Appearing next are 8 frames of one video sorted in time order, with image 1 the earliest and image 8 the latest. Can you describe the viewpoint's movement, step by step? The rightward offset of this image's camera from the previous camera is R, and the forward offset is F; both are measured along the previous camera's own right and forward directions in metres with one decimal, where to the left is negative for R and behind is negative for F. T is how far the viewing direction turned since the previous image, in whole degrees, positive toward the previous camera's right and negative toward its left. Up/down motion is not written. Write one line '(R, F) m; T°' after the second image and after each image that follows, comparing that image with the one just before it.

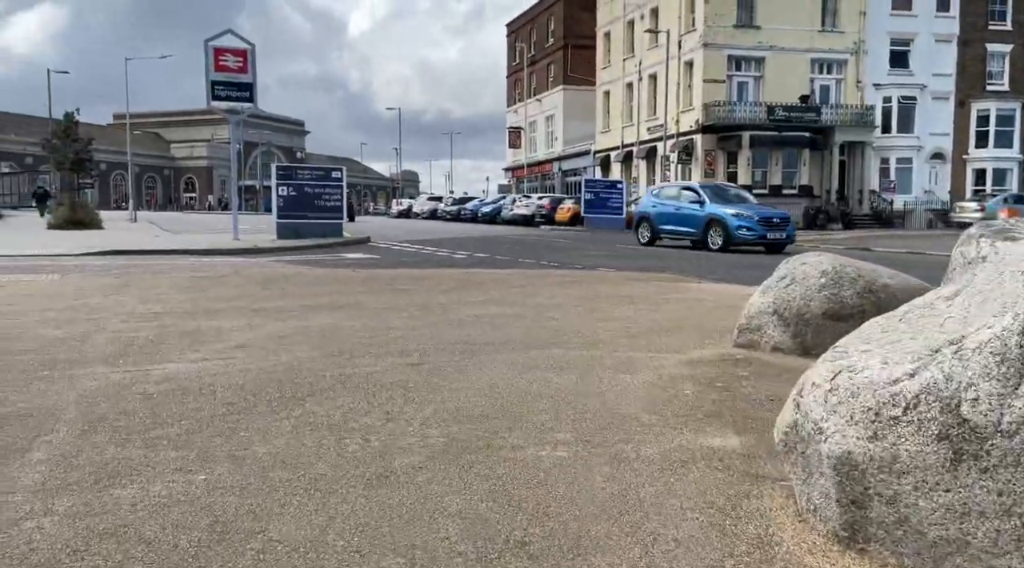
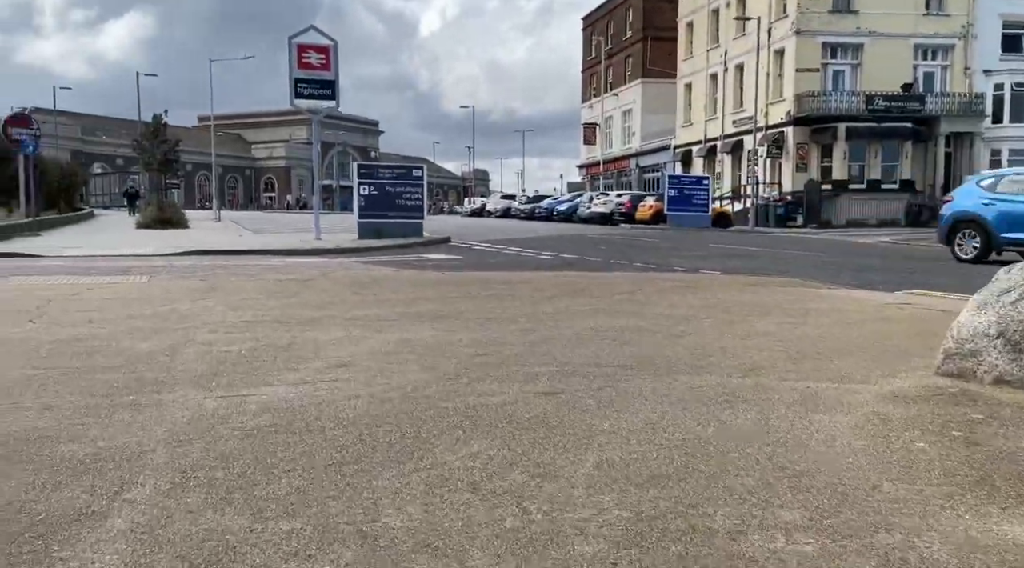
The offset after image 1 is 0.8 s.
(-0.5, +0.9) m; -5°
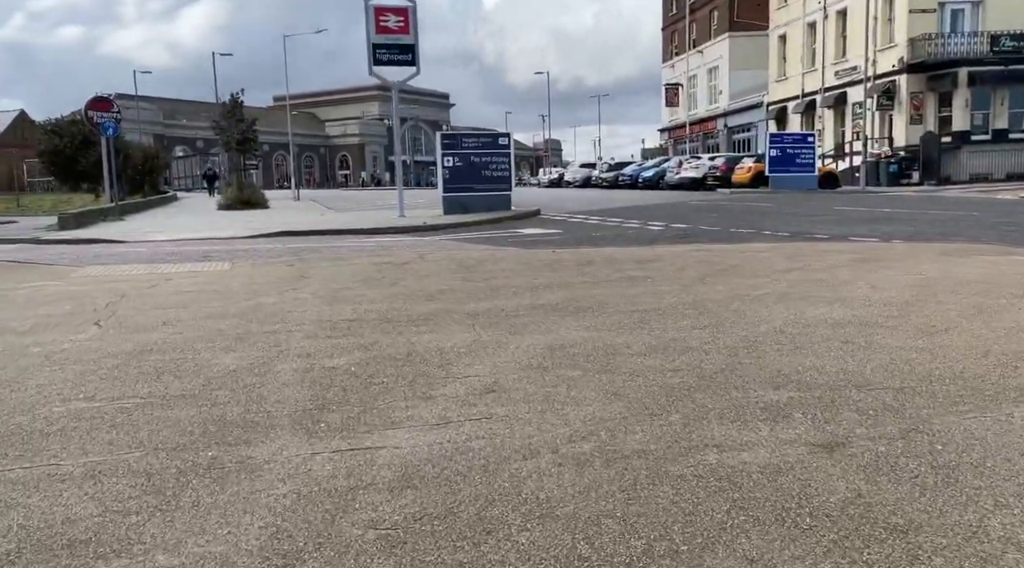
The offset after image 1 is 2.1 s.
(-0.7, +1.7) m; -5°
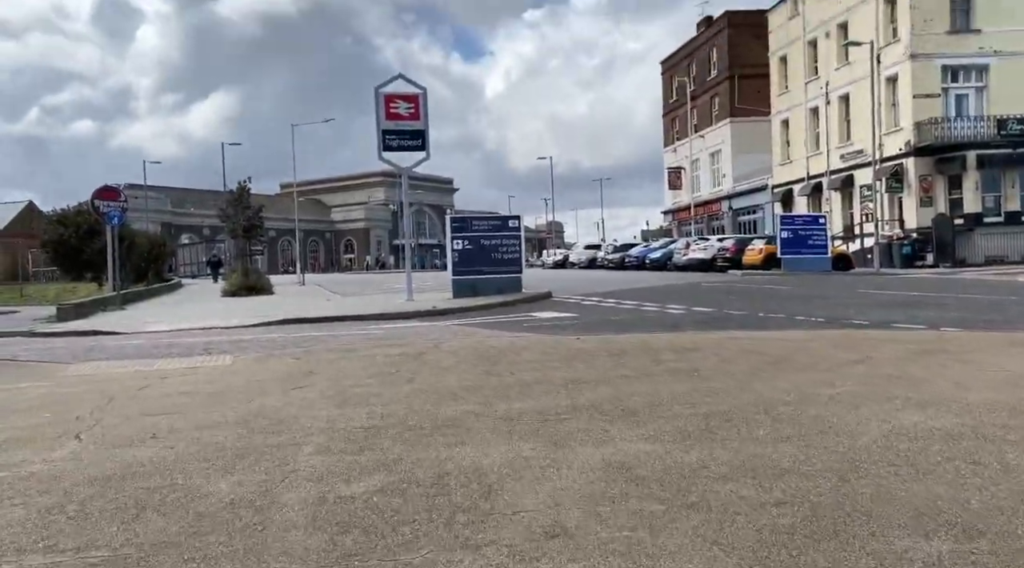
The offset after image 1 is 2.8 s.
(-0.3, +0.8) m; 0°
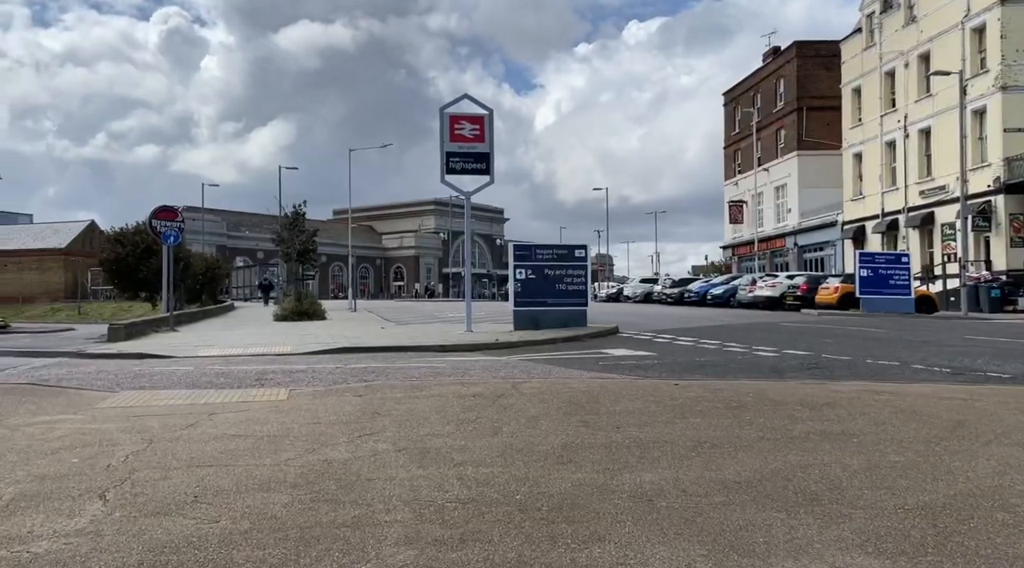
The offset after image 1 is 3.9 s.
(-0.6, +1.3) m; -3°
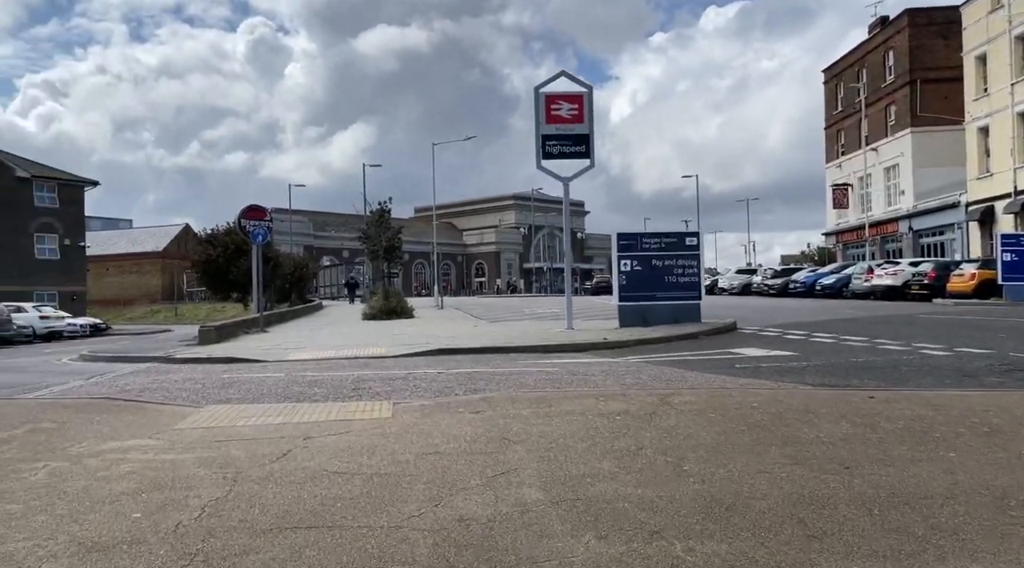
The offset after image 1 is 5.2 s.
(-0.7, +1.8) m; -6°
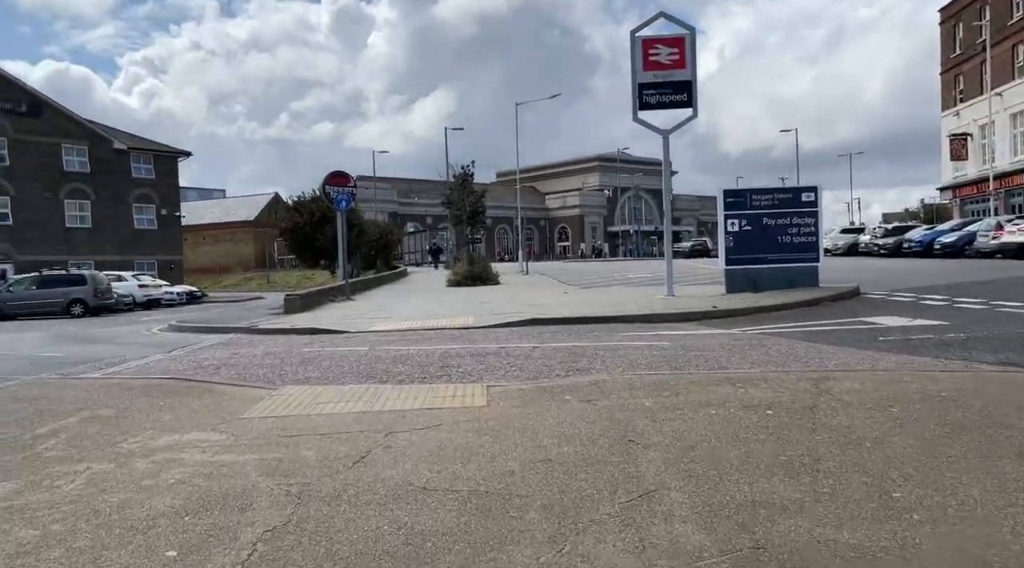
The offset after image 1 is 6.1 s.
(-0.3, +1.4) m; -6°
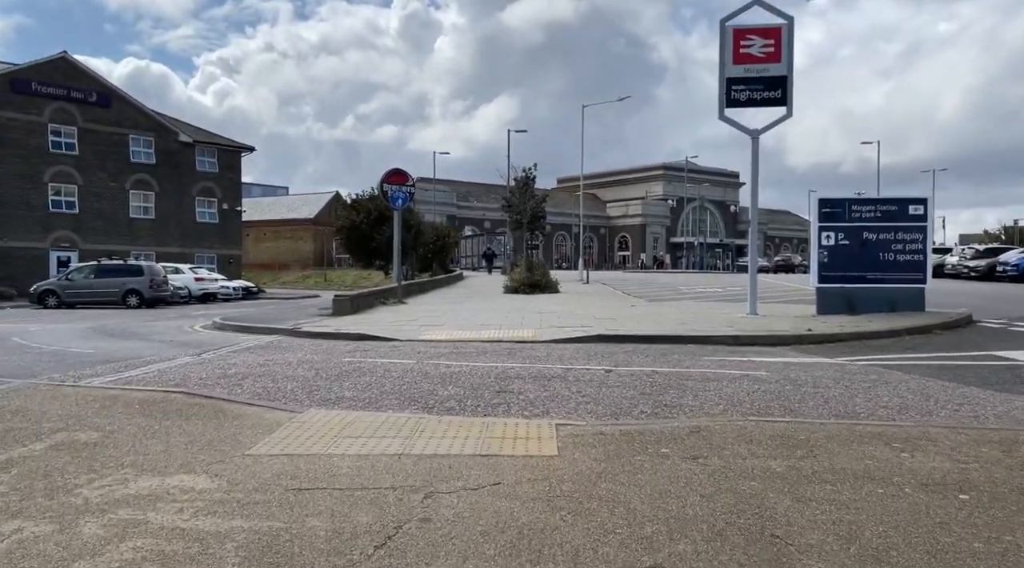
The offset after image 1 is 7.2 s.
(-0.2, +1.7) m; -4°
